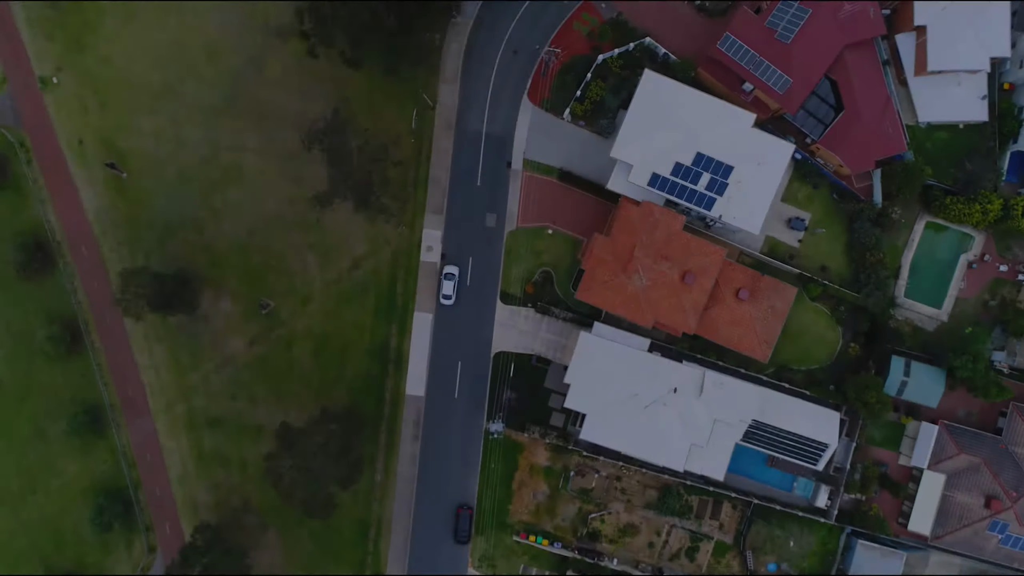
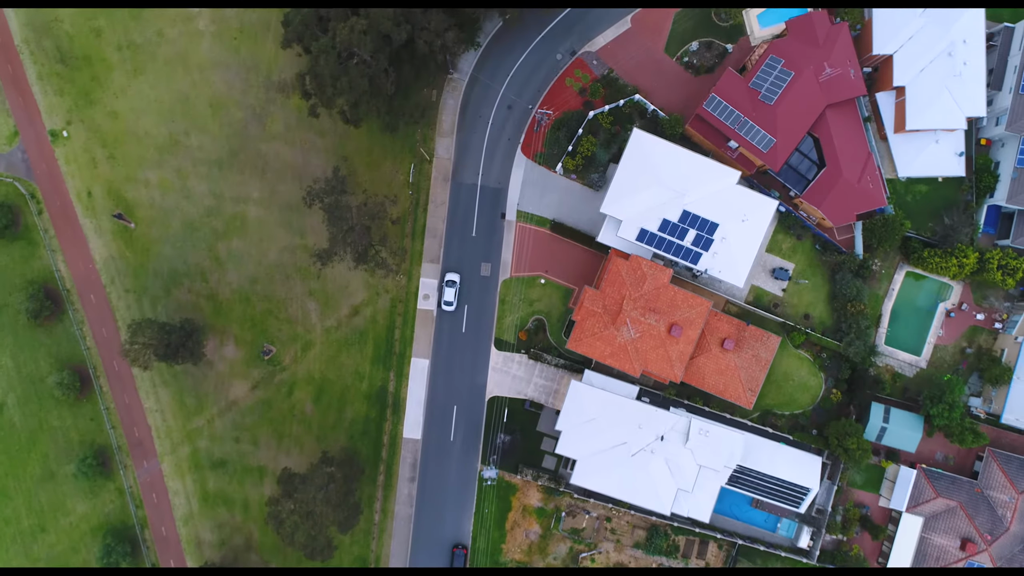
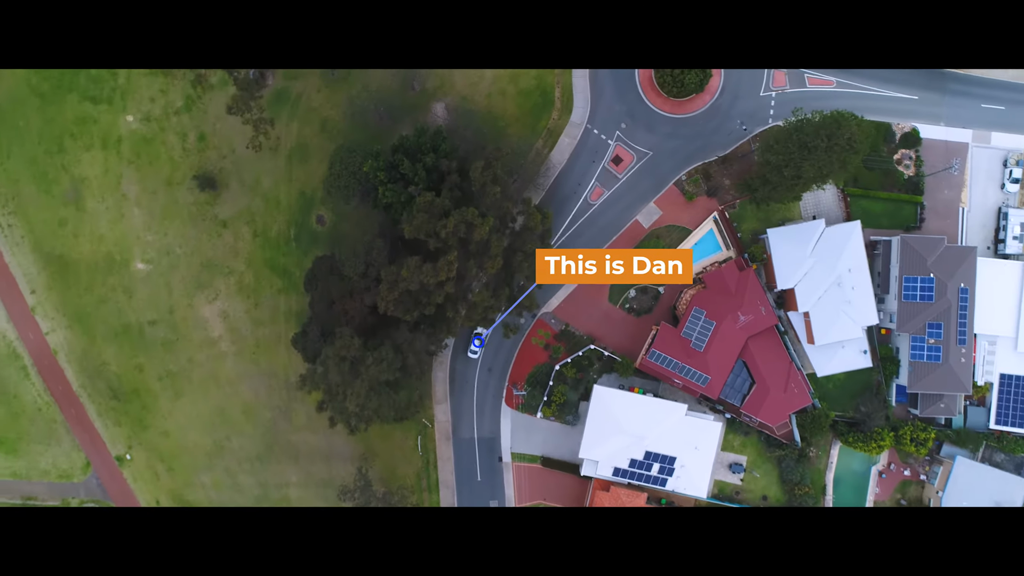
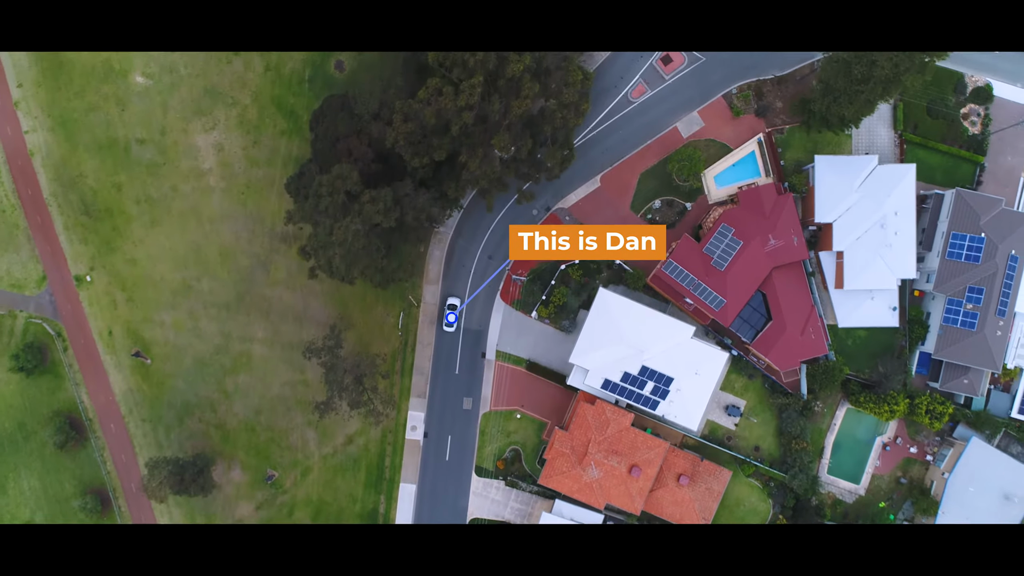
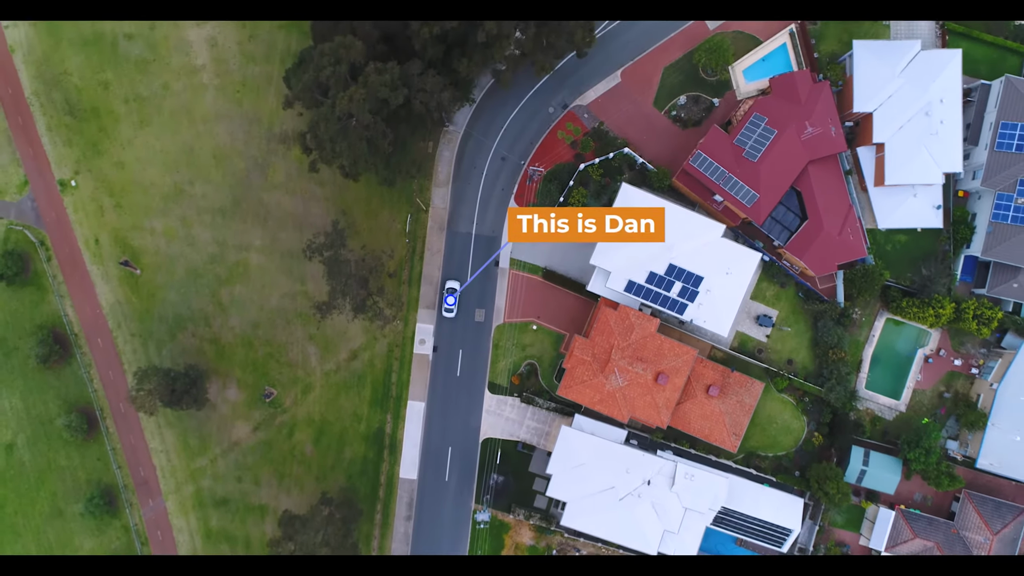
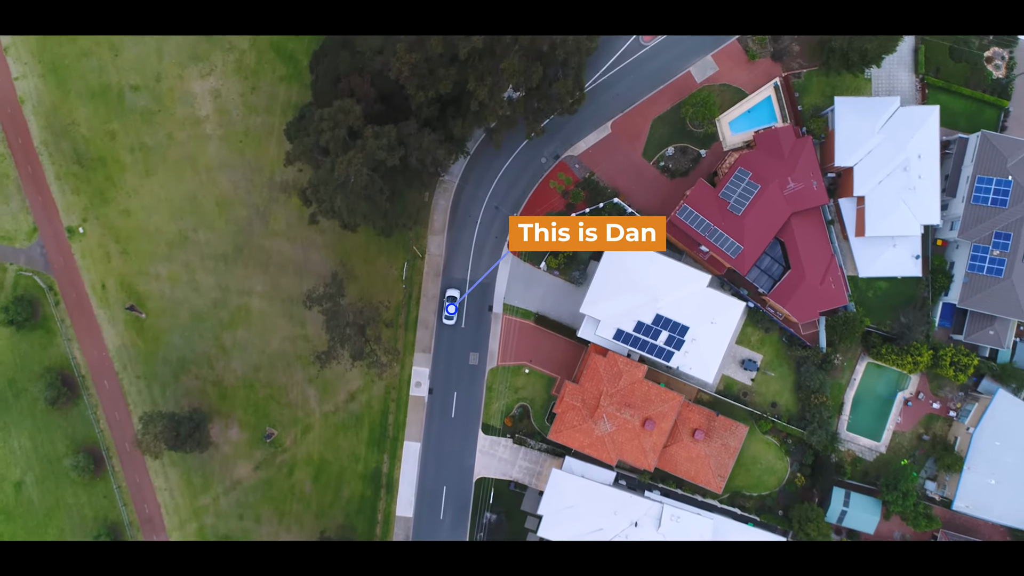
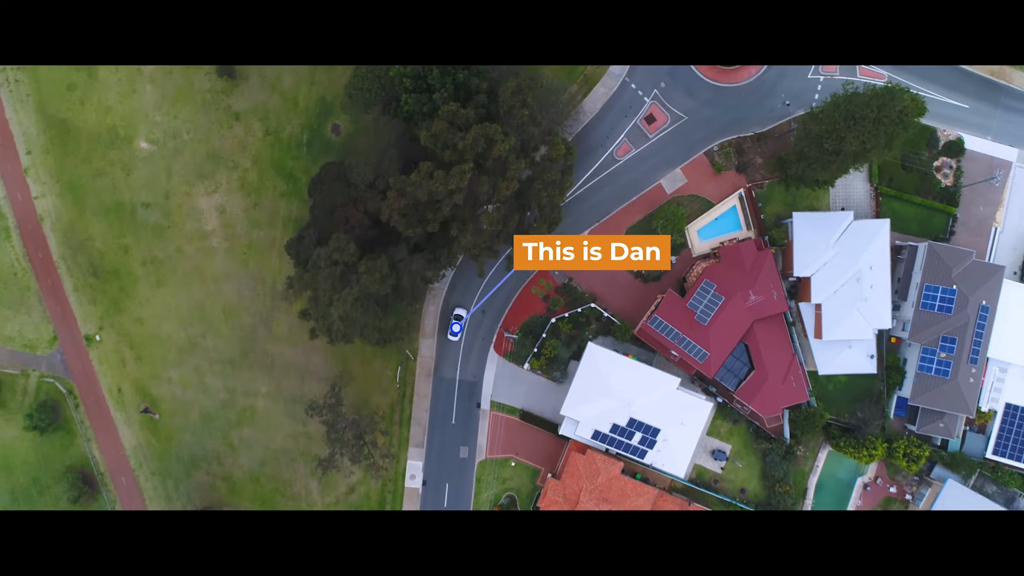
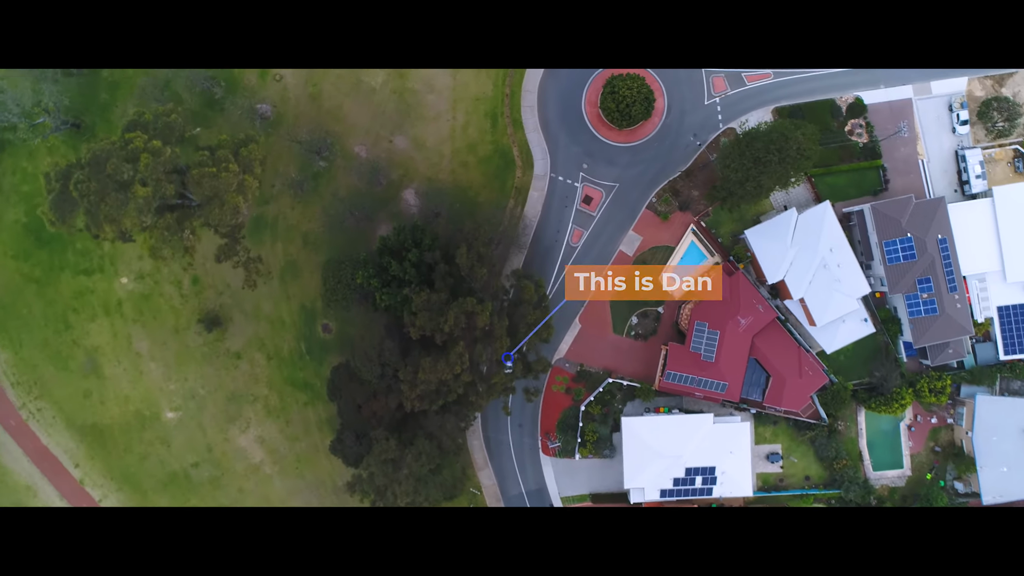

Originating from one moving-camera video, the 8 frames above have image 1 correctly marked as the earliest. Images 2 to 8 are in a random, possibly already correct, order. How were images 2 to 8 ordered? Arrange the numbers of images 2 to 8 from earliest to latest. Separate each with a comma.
2, 5, 6, 4, 7, 3, 8
